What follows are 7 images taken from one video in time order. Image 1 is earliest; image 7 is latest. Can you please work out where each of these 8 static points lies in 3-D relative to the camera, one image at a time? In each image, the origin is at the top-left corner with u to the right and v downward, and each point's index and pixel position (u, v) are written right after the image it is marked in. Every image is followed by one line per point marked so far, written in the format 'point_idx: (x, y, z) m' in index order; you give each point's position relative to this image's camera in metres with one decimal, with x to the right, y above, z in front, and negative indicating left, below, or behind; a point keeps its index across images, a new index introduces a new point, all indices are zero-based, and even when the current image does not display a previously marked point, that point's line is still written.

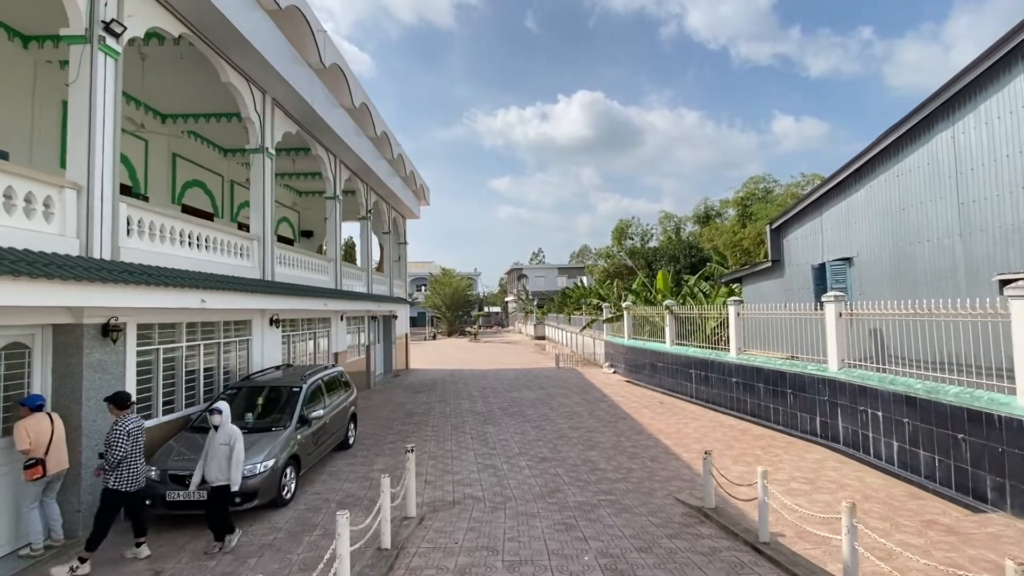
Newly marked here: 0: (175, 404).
0: (-4.9, -1.7, +7.1) m
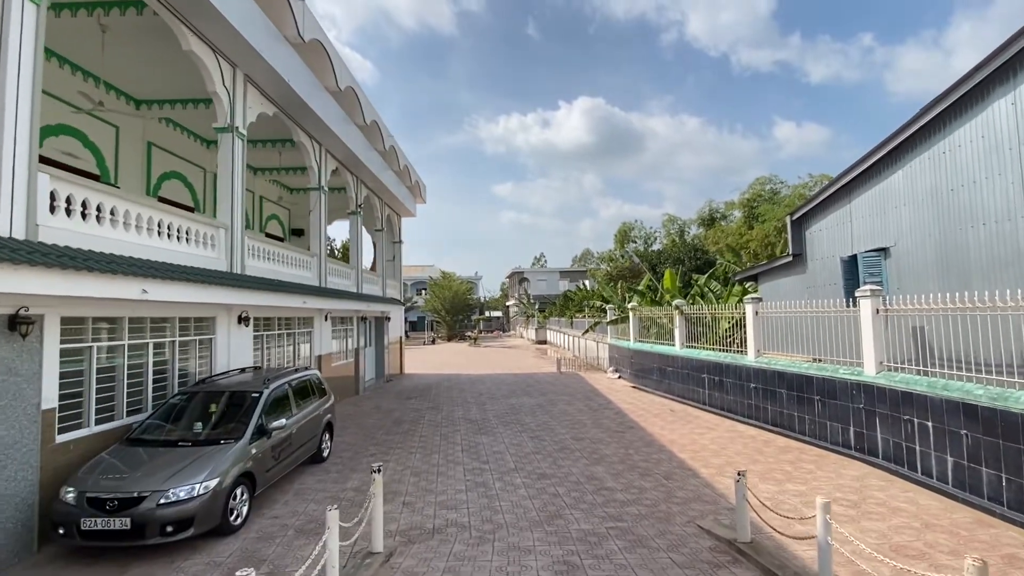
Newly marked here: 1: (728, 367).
0: (-5.0, -1.6, +6.1) m
1: (+5.0, -1.8, +11.2) m
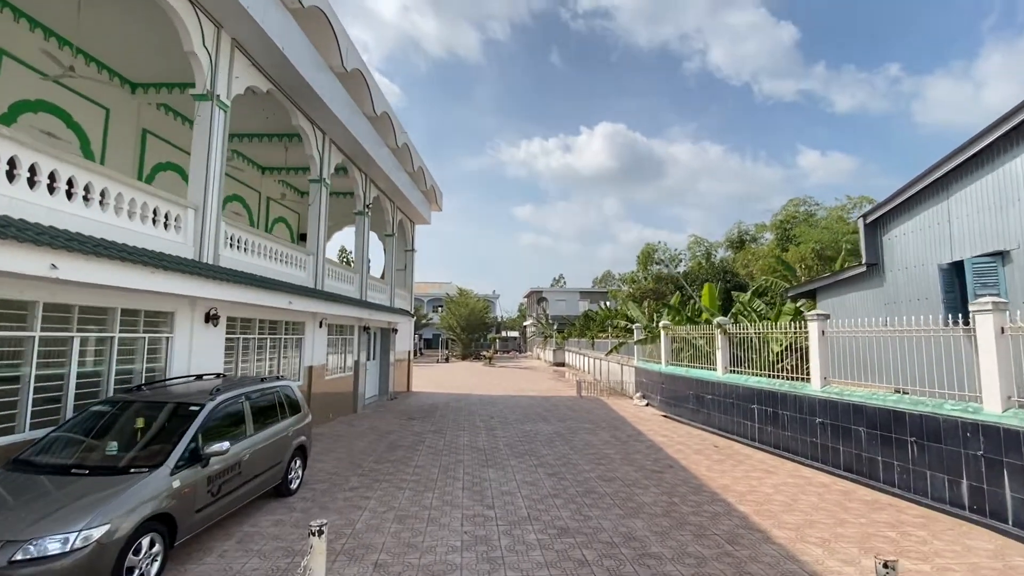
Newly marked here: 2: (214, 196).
0: (-4.9, -1.3, +4.8) m
1: (+5.3, -2.1, +9.4) m
2: (-4.7, +1.4, +7.5) m
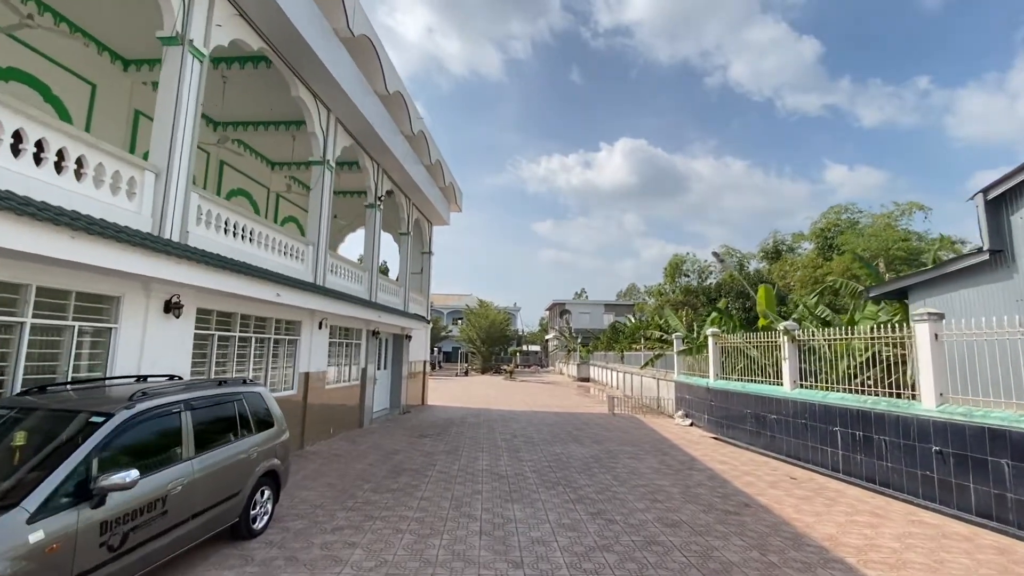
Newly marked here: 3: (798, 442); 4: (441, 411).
0: (-4.6, -1.0, +3.4) m
1: (+5.8, -2.0, +7.6) m
2: (-4.2, +1.6, +6.2) m
3: (+5.5, -3.0, +9.3) m
4: (-2.4, -4.1, +16.1) m
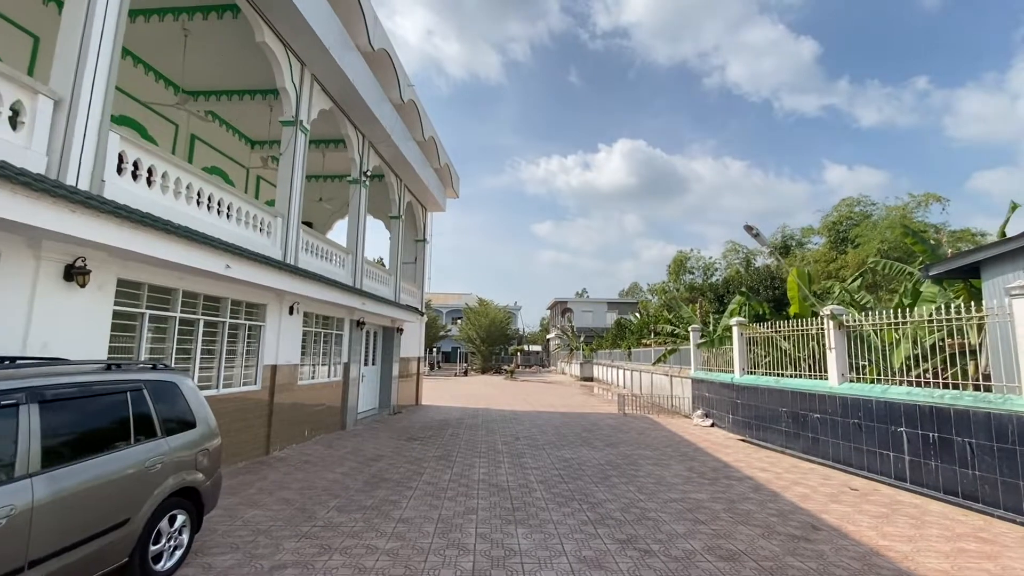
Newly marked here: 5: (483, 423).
0: (-4.6, -0.7, +2.0) m
1: (+5.8, -1.7, +6.2) m
2: (-4.2, +2.0, +4.9) m
3: (+5.5, -2.6, +7.9) m
4: (-2.3, -3.8, +14.7) m
5: (-0.7, -3.4, +12.4) m
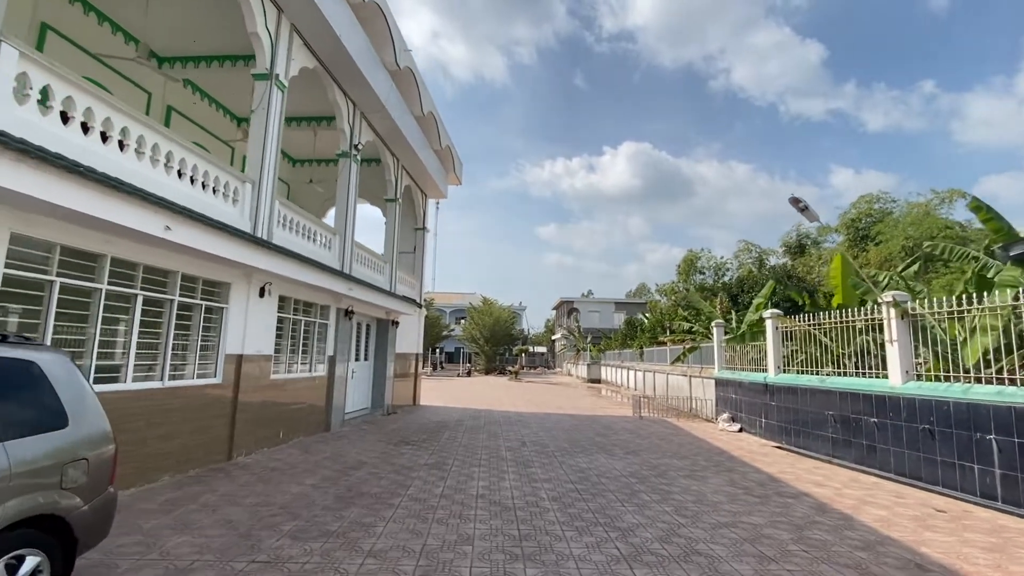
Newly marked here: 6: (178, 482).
0: (-4.5, -0.3, +0.9) m
1: (+5.9, -1.4, +5.0) m
2: (-4.1, +2.3, +3.8) m
3: (+5.6, -2.3, +6.7) m
4: (-2.2, -3.5, +13.5) m
5: (-0.6, -3.2, +11.2) m
6: (-3.8, -2.2, +5.5) m
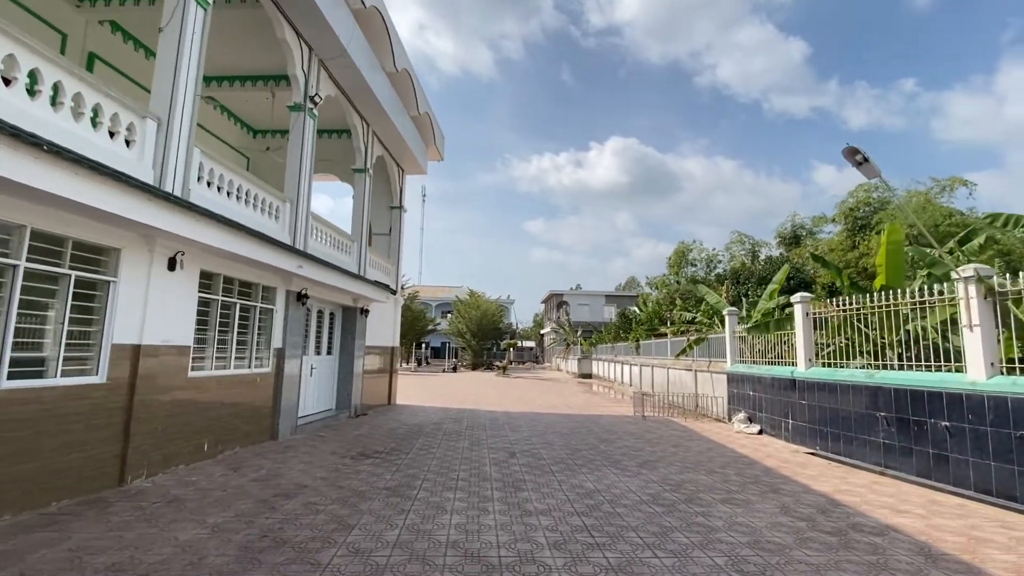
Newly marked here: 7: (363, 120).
0: (-4.5, -0.1, -0.7) m
1: (+5.8, -1.1, +3.6) m
2: (-4.2, +2.6, +2.1) m
3: (+5.5, -2.0, +5.3) m
4: (-2.5, -3.1, +12.0) m
5: (-0.9, -2.8, +9.6) m
6: (-3.9, -1.9, +3.8) m
7: (-3.5, +3.9, +11.4) m
